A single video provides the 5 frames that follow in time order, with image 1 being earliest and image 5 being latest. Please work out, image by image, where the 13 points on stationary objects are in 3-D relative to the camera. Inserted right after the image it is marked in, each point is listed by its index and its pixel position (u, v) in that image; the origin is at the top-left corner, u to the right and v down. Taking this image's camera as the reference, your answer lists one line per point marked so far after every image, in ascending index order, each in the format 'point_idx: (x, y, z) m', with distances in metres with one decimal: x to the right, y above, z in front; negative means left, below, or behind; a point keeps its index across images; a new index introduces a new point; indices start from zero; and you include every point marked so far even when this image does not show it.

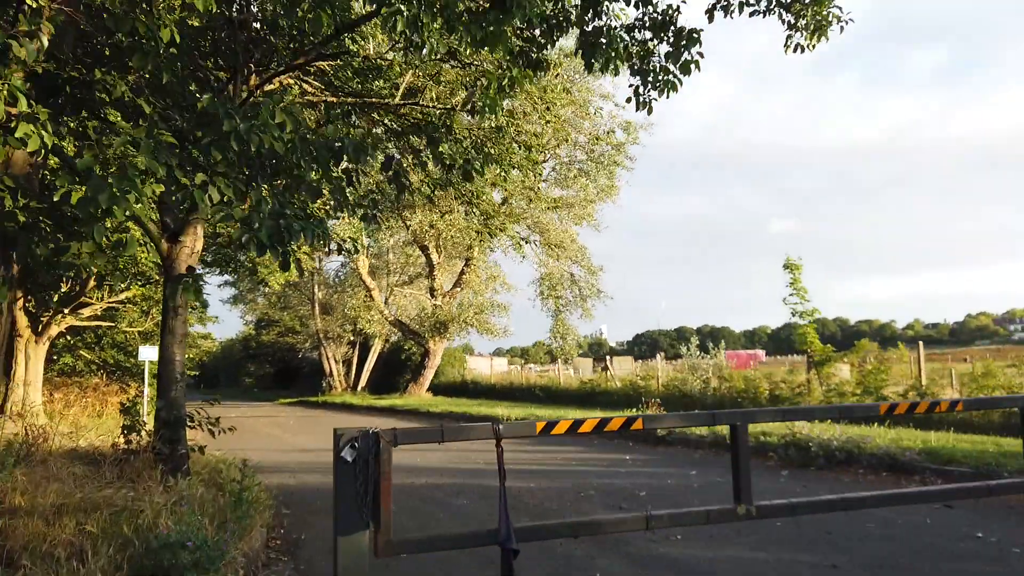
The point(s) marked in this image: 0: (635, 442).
0: (+1.9, -2.4, +12.0) m
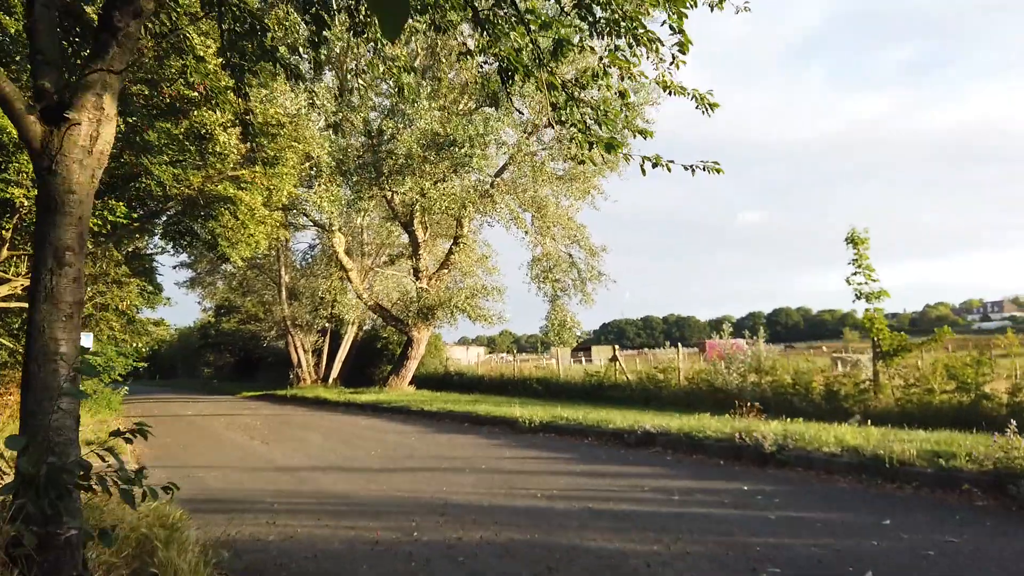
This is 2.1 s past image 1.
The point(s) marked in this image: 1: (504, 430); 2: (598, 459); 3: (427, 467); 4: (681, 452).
0: (+2.6, -2.0, +9.0) m
1: (-0.1, -2.6, +14.1) m
2: (+1.1, -2.2, +9.8) m
3: (-1.1, -2.3, +9.9) m
4: (+2.2, -2.1, +10.0) m
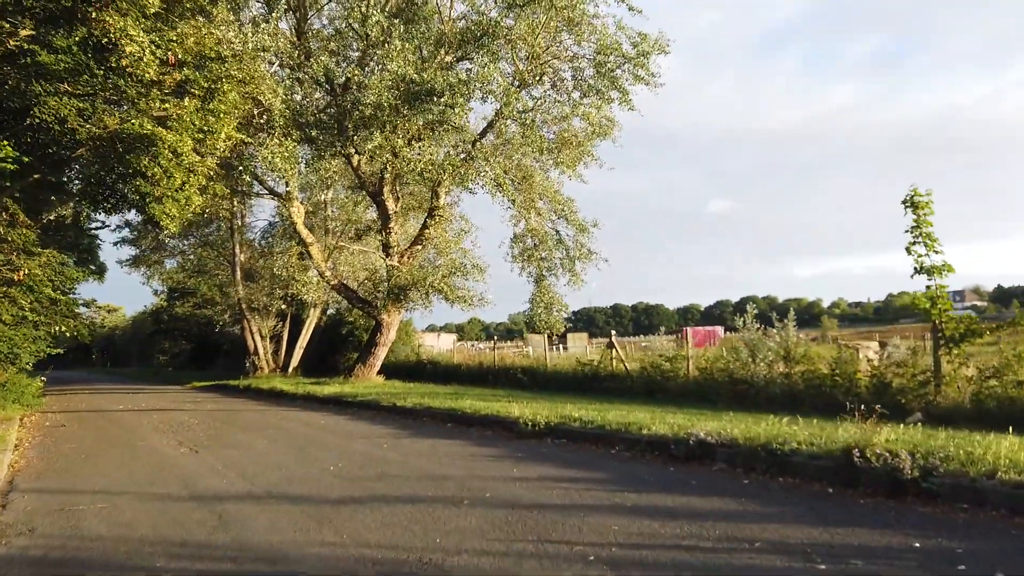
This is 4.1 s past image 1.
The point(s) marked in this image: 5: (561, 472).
0: (+2.7, -1.6, +6.2) m
1: (-0.2, -2.1, +11.3) m
2: (+1.2, -1.8, +7.0) m
3: (-0.9, -1.8, +7.0) m
4: (+2.3, -1.7, +7.3) m
5: (+0.5, -1.9, +7.9) m
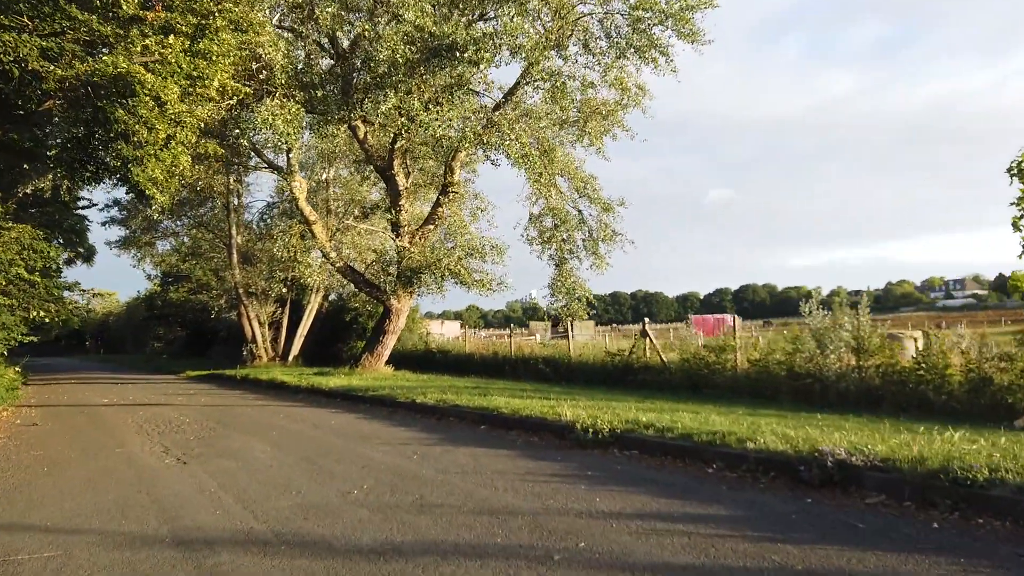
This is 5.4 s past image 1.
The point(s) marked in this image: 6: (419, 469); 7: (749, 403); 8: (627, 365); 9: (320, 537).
0: (+3.4, -1.4, +4.3) m
1: (+0.5, -1.8, +9.3) m
2: (+1.9, -1.6, +5.1) m
3: (-0.3, -1.6, +5.1) m
4: (+2.9, -1.5, +5.4) m
5: (+1.2, -1.6, +6.0) m
6: (-0.9, -1.8, +7.9) m
7: (+4.4, -2.1, +14.5) m
8: (+2.8, -1.9, +19.4) m
9: (-1.3, -1.7, +5.4) m
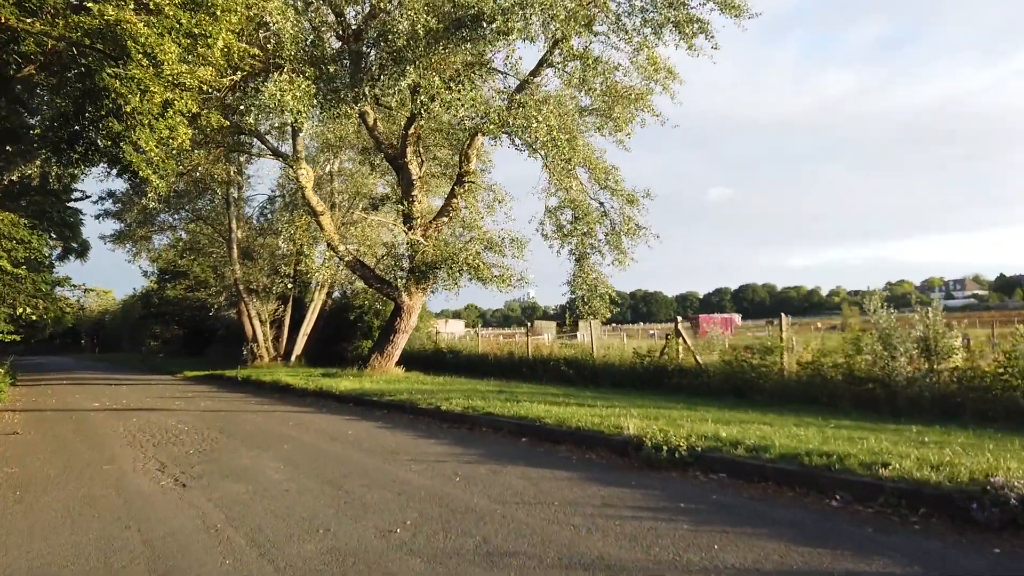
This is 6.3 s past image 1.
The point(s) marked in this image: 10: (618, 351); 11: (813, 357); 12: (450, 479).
0: (+4.0, -1.4, +3.0) m
1: (+1.0, -1.7, +8.0) m
2: (+2.5, -1.5, +3.7) m
3: (+0.3, -1.6, +3.7) m
4: (+3.5, -1.5, +4.0) m
5: (+1.7, -1.6, +4.6) m
6: (-0.4, -1.7, +6.5) m
7: (+4.9, -2.0, +13.1) m
8: (+3.4, -1.8, +18.0) m
9: (-0.7, -1.6, +4.0) m
10: (+2.7, -1.6, +19.6) m
11: (+5.6, -1.3, +14.6) m
12: (-0.6, -1.8, +7.4) m
